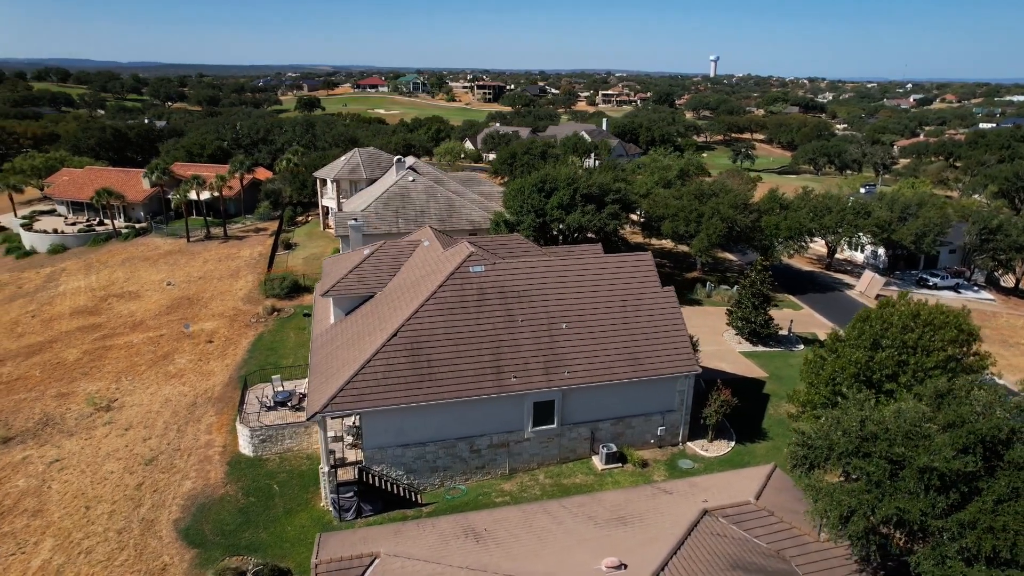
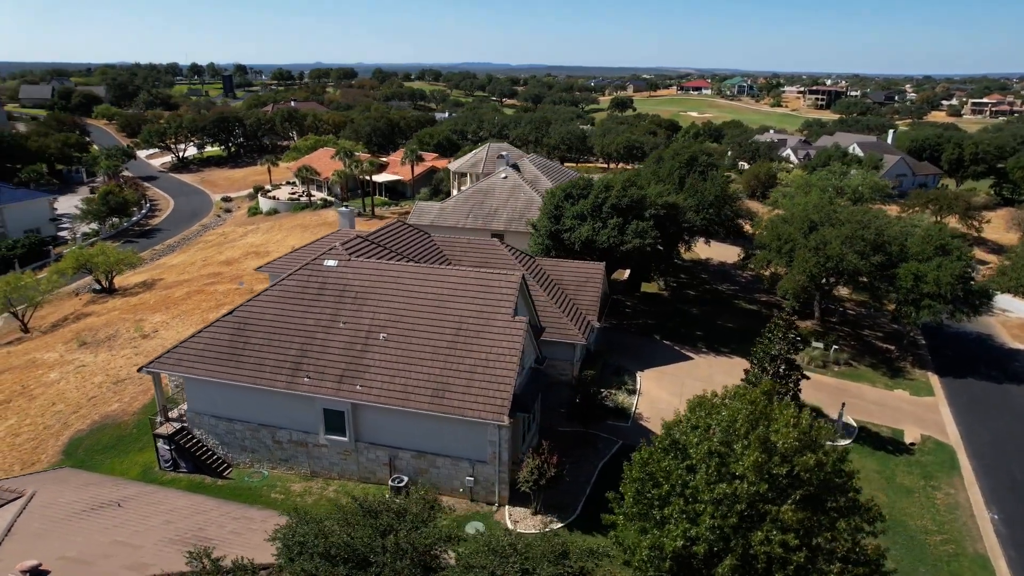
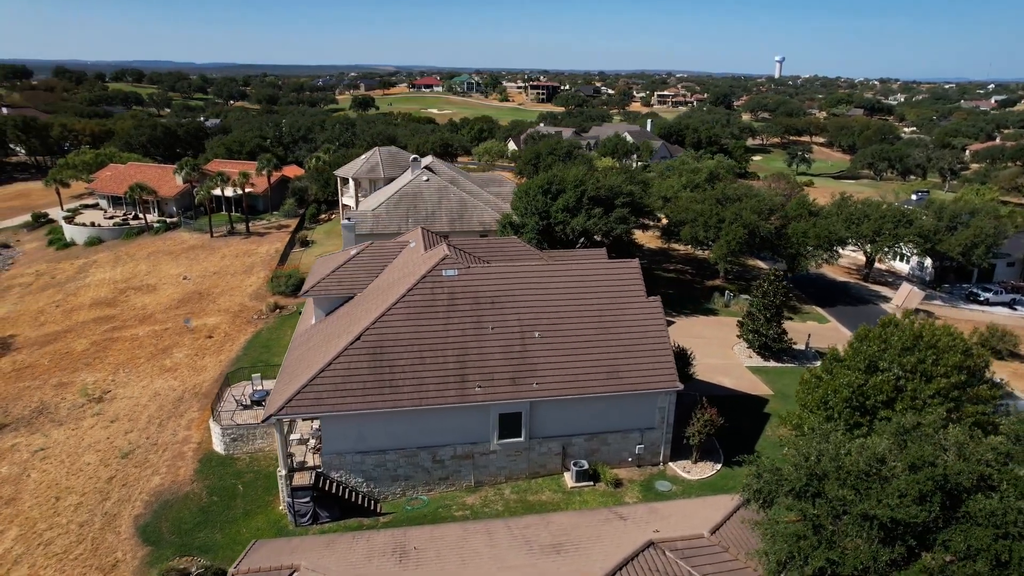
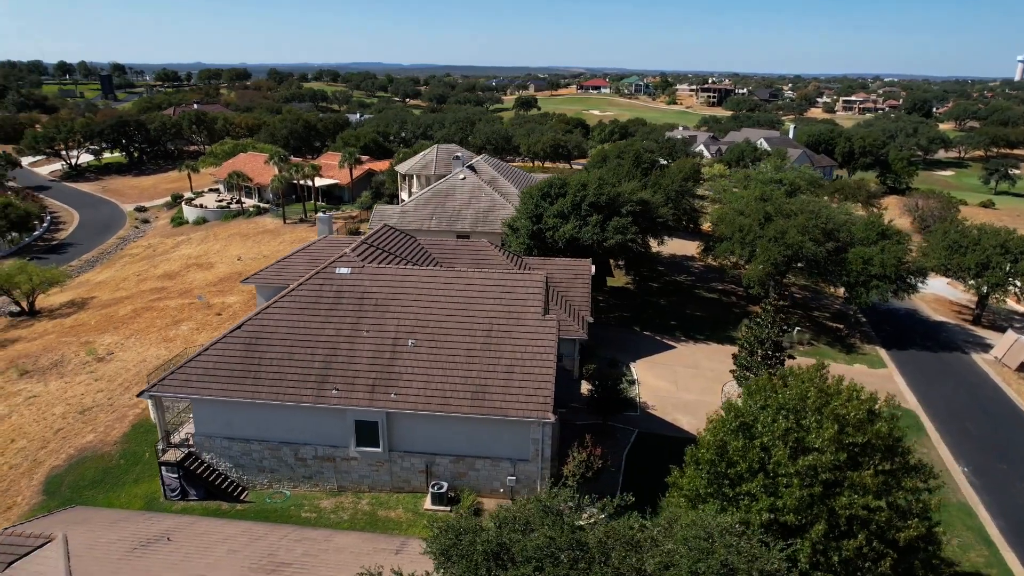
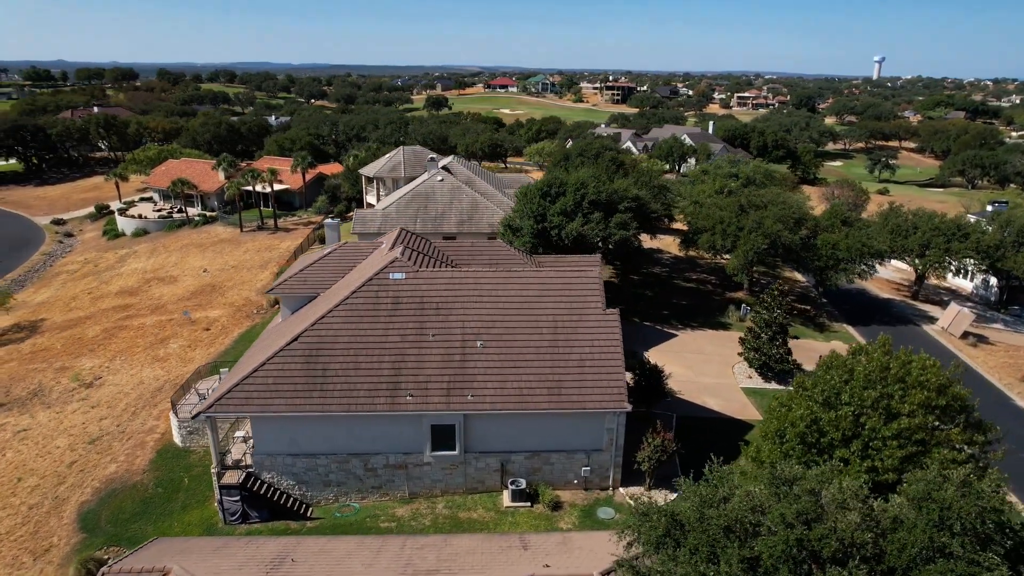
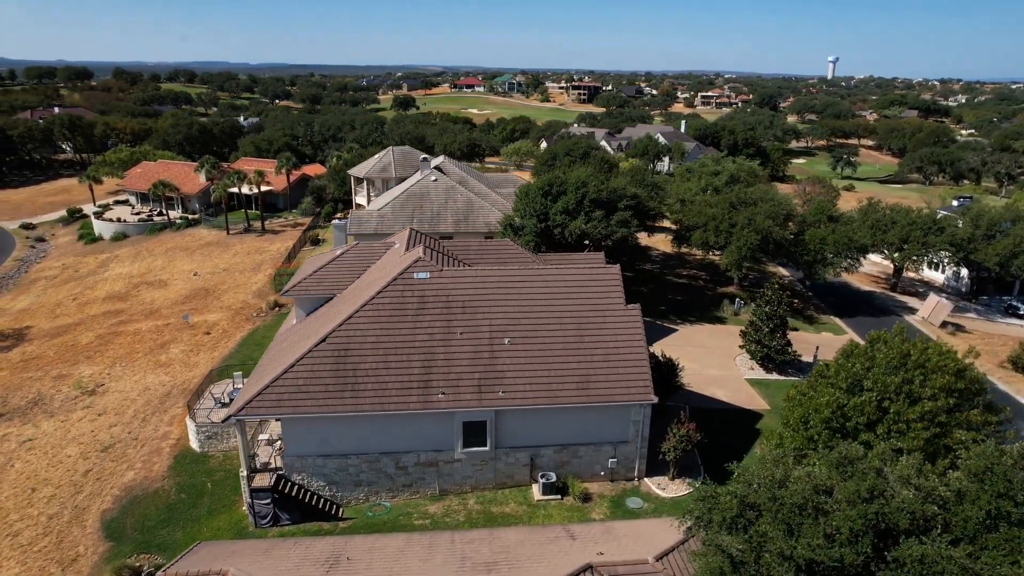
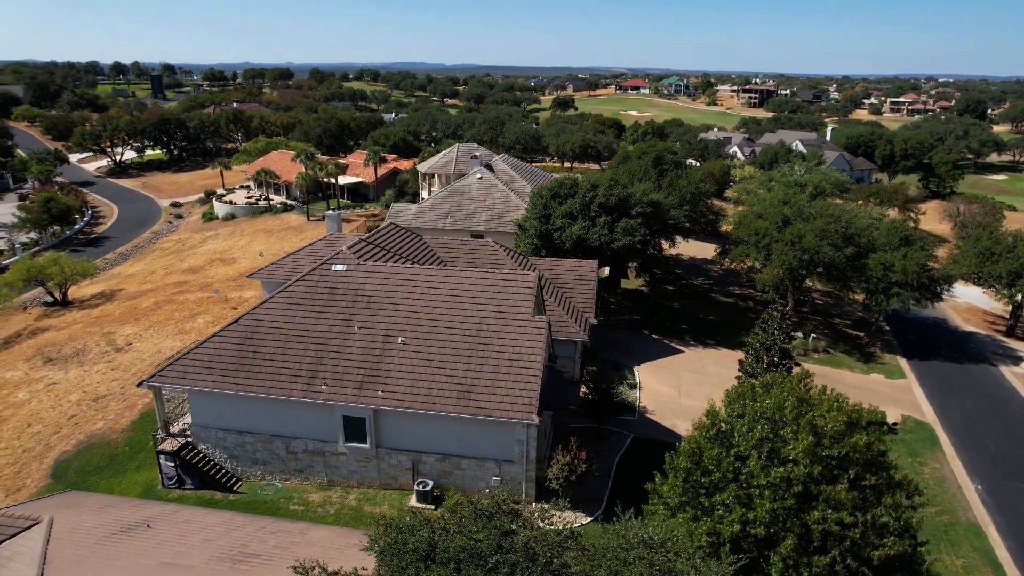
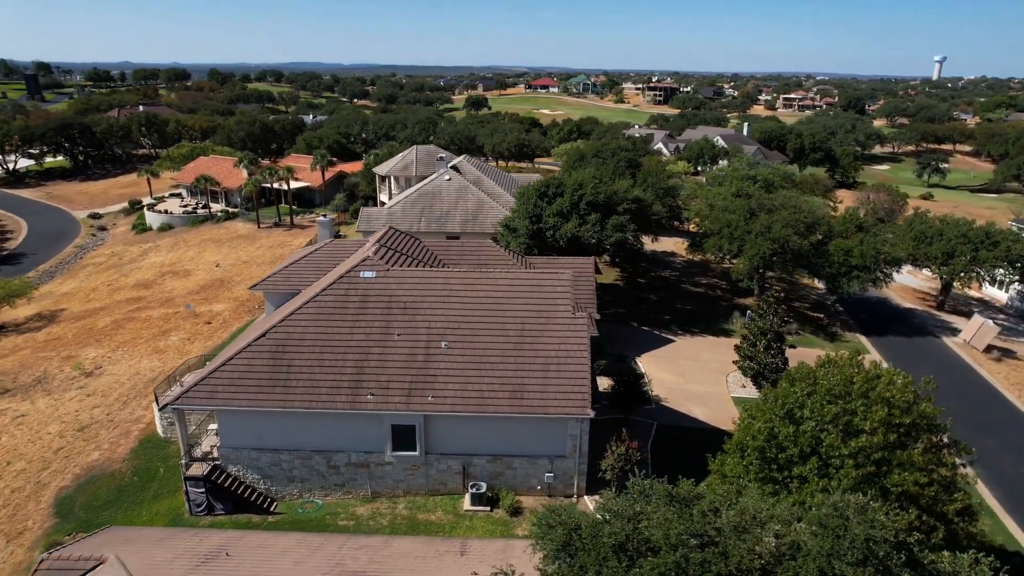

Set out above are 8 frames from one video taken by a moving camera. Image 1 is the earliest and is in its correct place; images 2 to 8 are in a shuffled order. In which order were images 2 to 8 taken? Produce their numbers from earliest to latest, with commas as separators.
3, 6, 5, 8, 4, 7, 2
